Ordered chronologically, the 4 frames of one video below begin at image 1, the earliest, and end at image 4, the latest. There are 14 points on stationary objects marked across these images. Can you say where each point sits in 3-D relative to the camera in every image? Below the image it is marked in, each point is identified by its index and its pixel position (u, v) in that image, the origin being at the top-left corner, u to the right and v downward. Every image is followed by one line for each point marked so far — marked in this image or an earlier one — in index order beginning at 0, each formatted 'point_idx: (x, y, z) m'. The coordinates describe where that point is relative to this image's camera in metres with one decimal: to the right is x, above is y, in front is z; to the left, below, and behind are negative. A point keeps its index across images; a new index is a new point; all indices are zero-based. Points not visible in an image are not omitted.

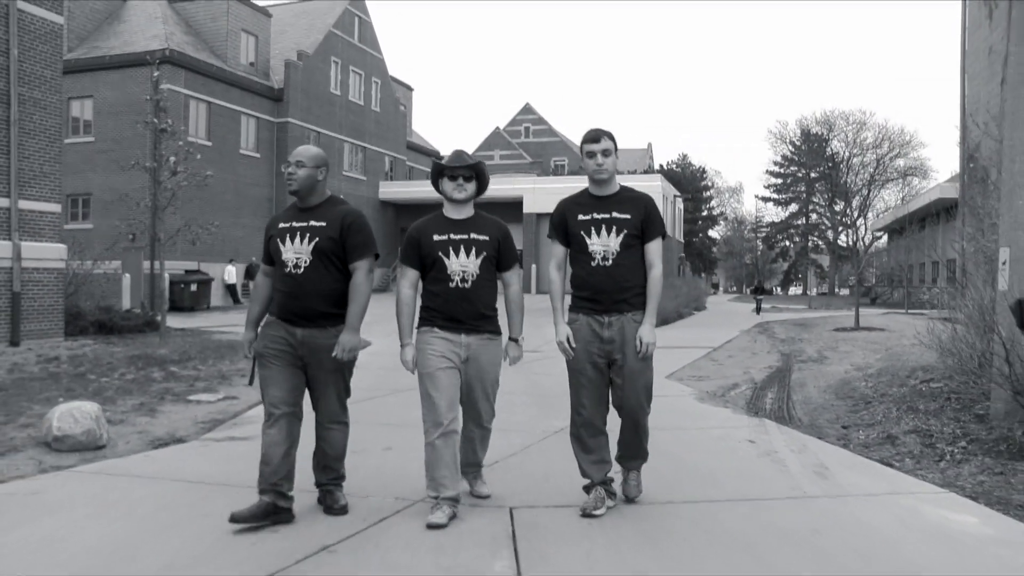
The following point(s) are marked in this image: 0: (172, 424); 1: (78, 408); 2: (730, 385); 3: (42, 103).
0: (-3.1, -1.2, +8.0) m
1: (-3.4, -0.9, +6.8) m
2: (+2.8, -1.3, +11.2) m
3: (-8.2, +3.2, +15.0) m
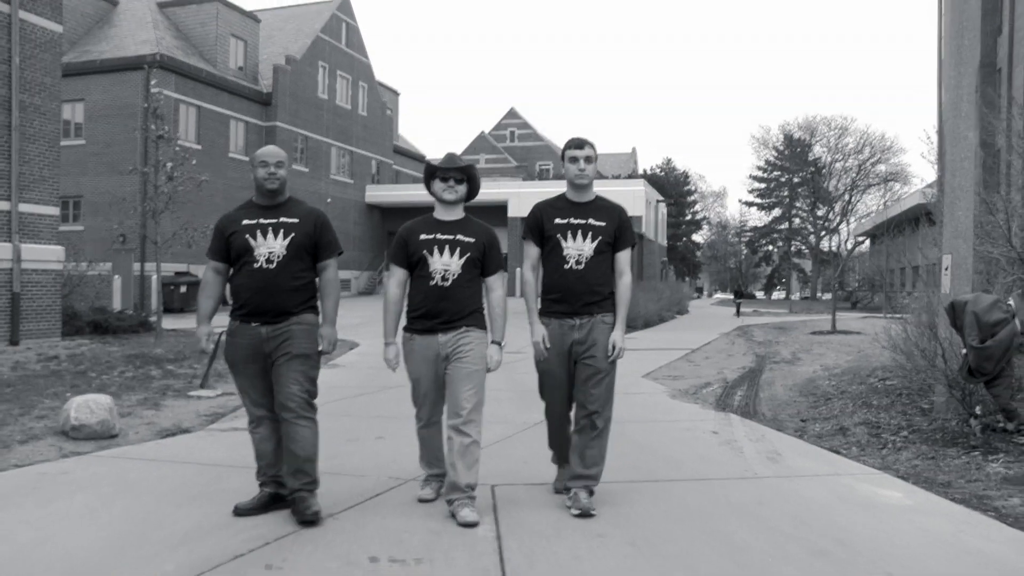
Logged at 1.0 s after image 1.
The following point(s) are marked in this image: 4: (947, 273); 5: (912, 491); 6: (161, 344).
0: (-3.3, -1.3, +8.5) m
1: (-3.5, -0.9, +7.3) m
2: (+2.6, -1.3, +11.8) m
3: (-8.4, +3.2, +15.5) m
4: (+3.8, +0.1, +7.6) m
5: (+2.4, -1.2, +5.1) m
6: (-6.7, -1.1, +16.5) m
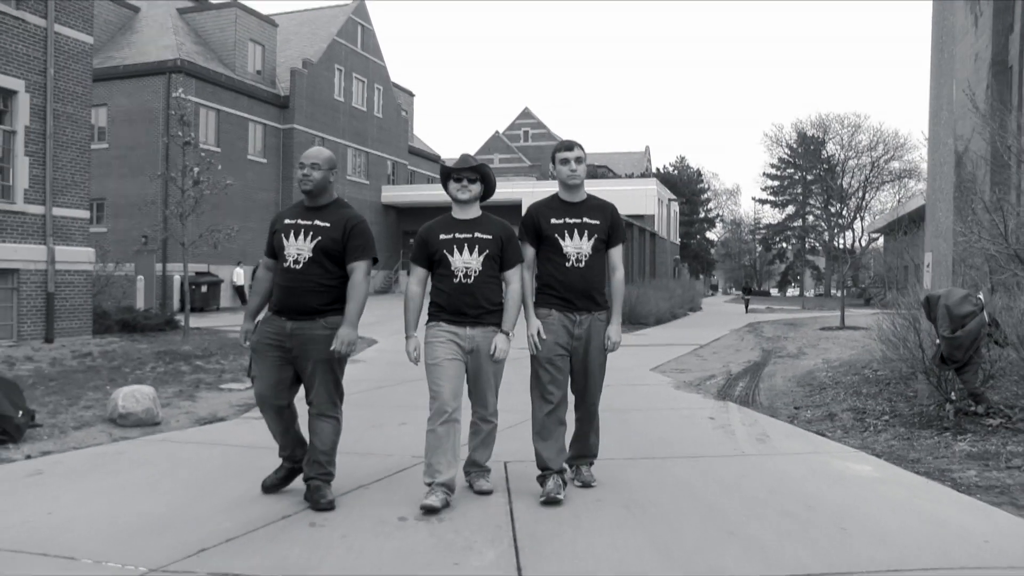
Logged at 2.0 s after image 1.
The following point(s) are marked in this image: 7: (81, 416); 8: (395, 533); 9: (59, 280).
0: (-3.2, -1.2, +9.2) m
1: (-3.4, -0.9, +8.0) m
2: (+2.8, -1.3, +12.4) m
3: (-8.2, +3.2, +16.2) m
4: (+3.9, +0.2, +8.1) m
5: (+2.4, -1.2, +5.7) m
6: (-6.4, -1.1, +17.2) m
7: (-4.0, -1.2, +8.1) m
8: (-0.6, -1.2, +4.4) m
9: (-8.4, +0.1, +16.0) m
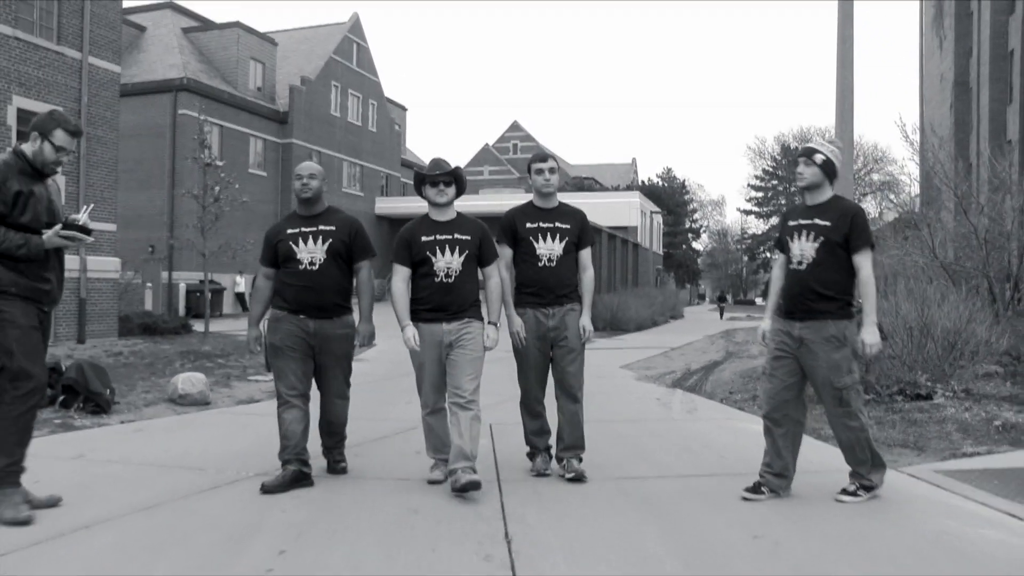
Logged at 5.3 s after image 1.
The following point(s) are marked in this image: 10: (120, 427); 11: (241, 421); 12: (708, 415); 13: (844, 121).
0: (-3.4, -1.3, +11.0) m
1: (-3.6, -1.0, +9.8) m
2: (+2.6, -1.4, +14.3) m
3: (-8.5, +3.1, +18.0) m
4: (+3.7, +0.1, +10.0) m
5: (+2.3, -1.2, +7.6) m
6: (-6.7, -1.2, +19.0) m
7: (-4.2, -1.3, +9.9) m
8: (-0.7, -1.2, +6.2) m
9: (-8.6, 0.0, +17.7) m
10: (-3.5, -1.2, +7.8) m
11: (-2.6, -1.3, +8.2) m
12: (+1.9, -1.2, +8.3) m
13: (+3.9, +1.9, +10.0) m
